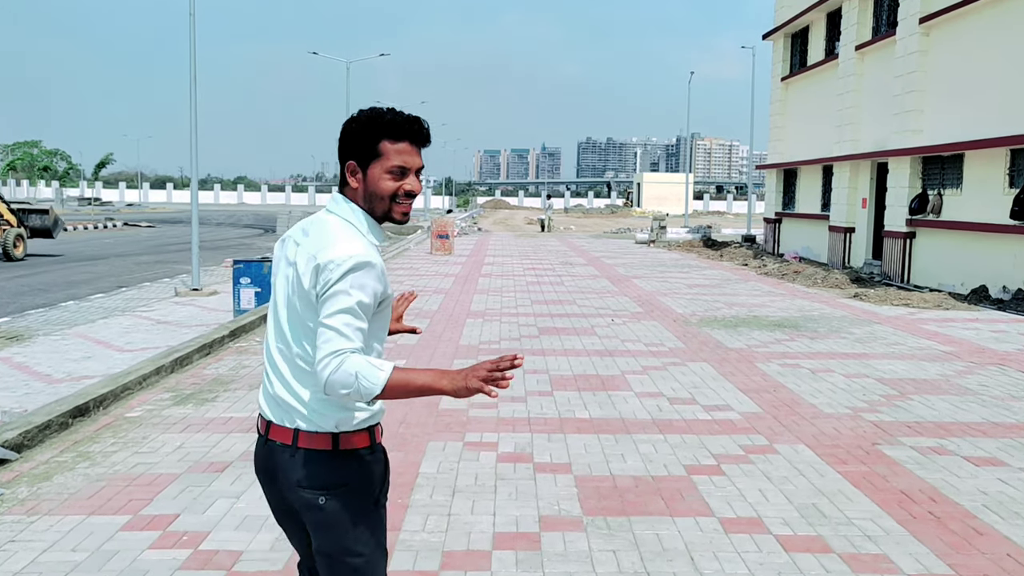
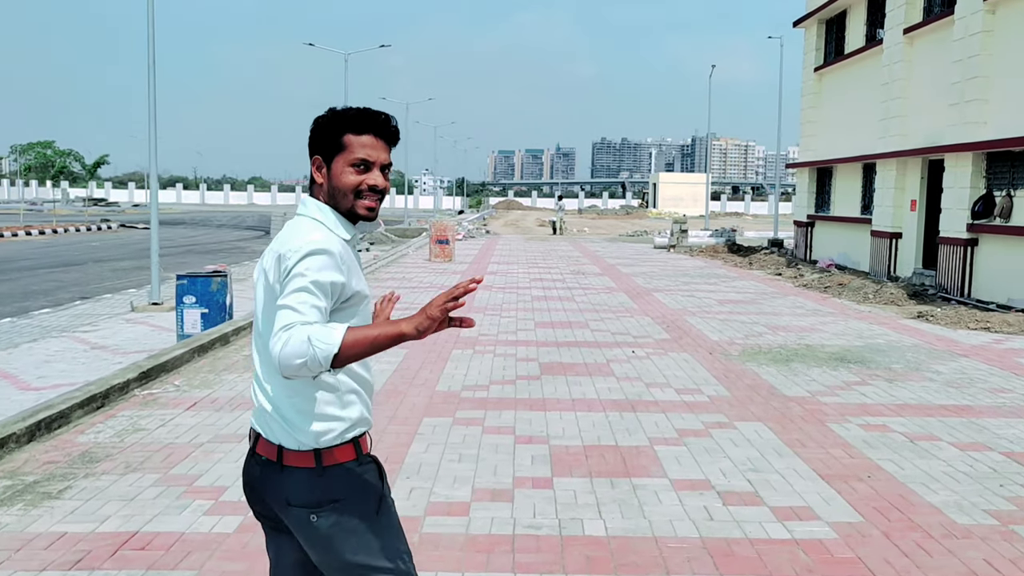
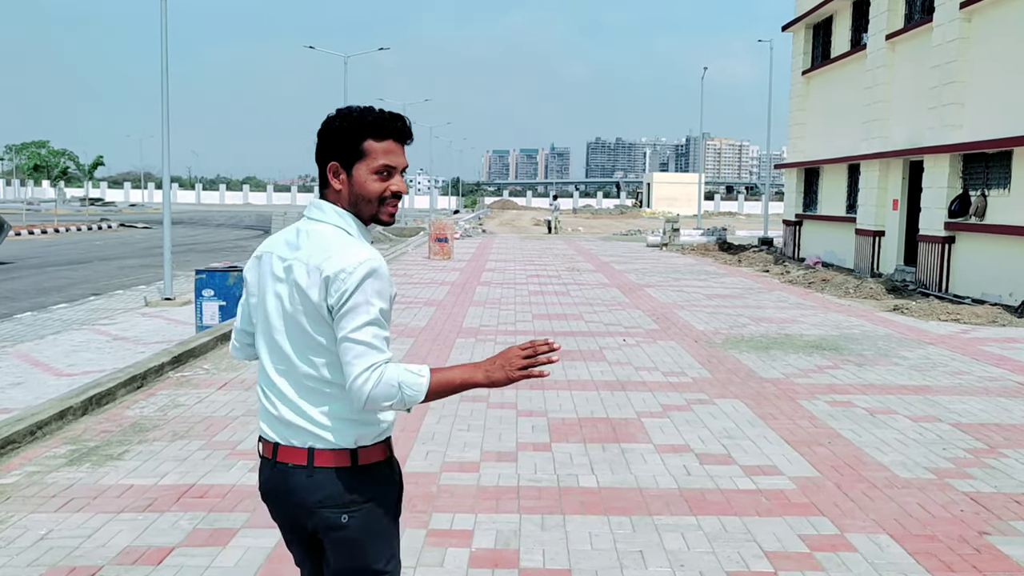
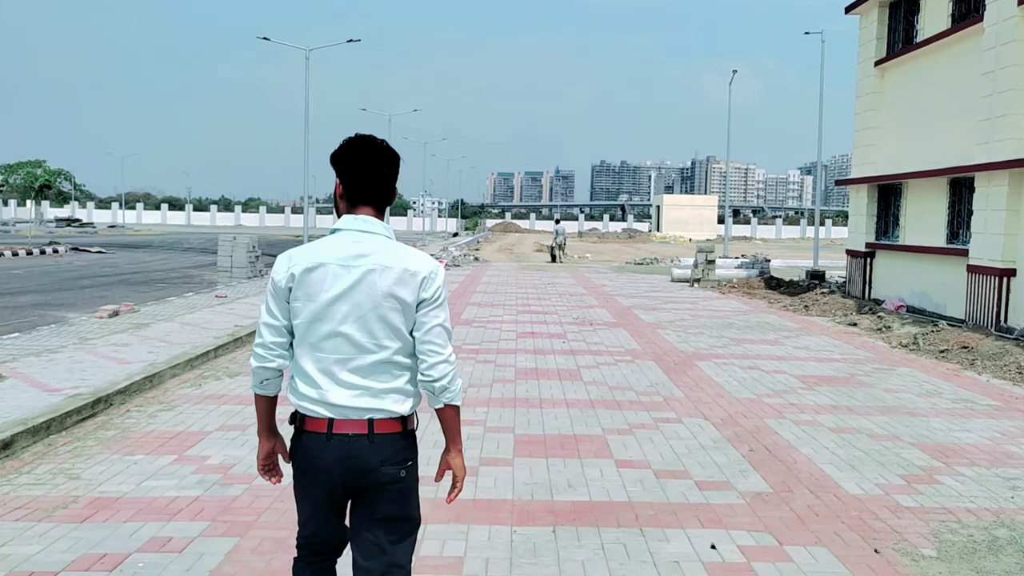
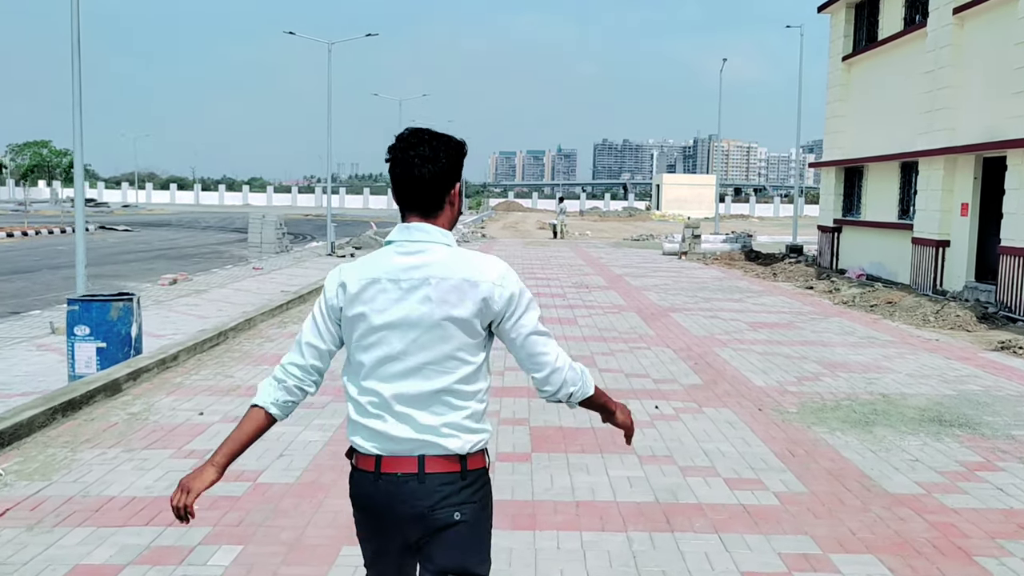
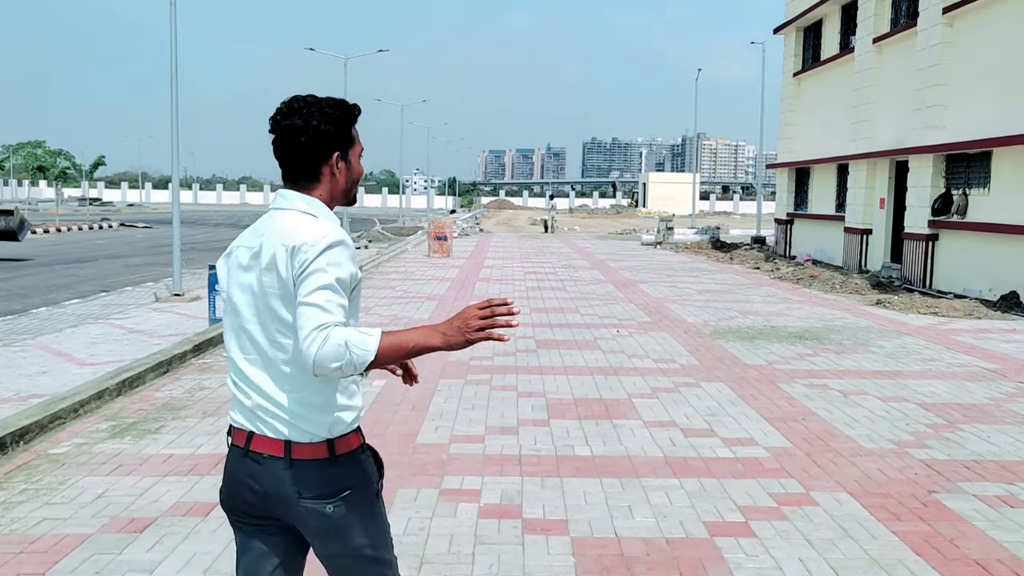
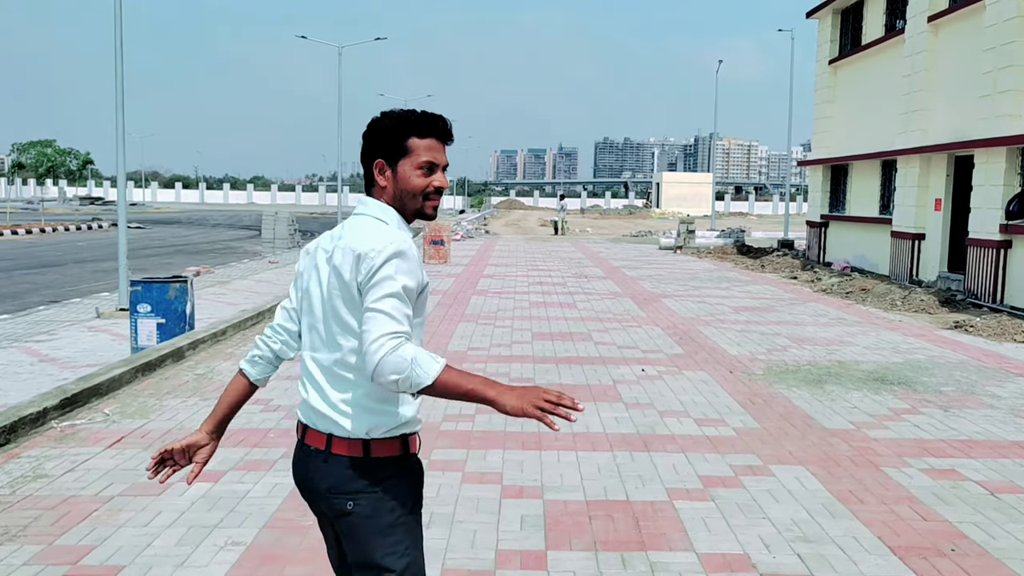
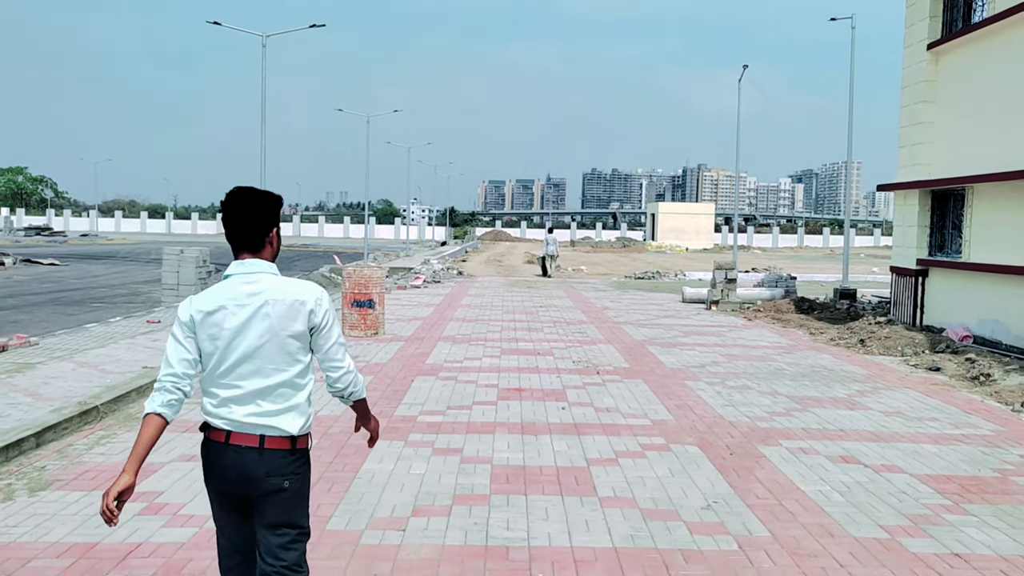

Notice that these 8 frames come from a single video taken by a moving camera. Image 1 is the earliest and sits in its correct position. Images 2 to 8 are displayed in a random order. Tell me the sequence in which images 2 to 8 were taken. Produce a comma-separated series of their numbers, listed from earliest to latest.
6, 3, 2, 7, 5, 4, 8
